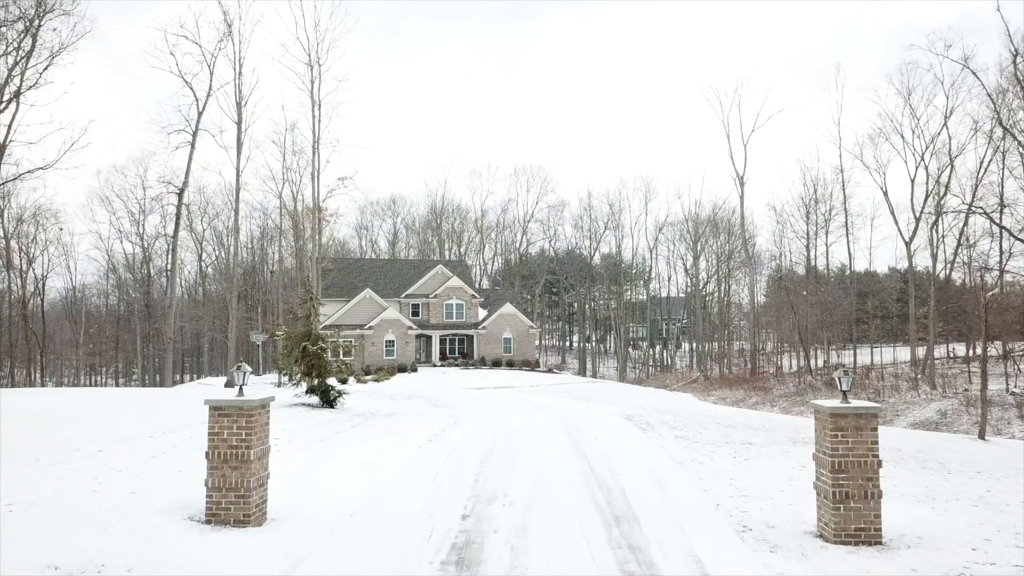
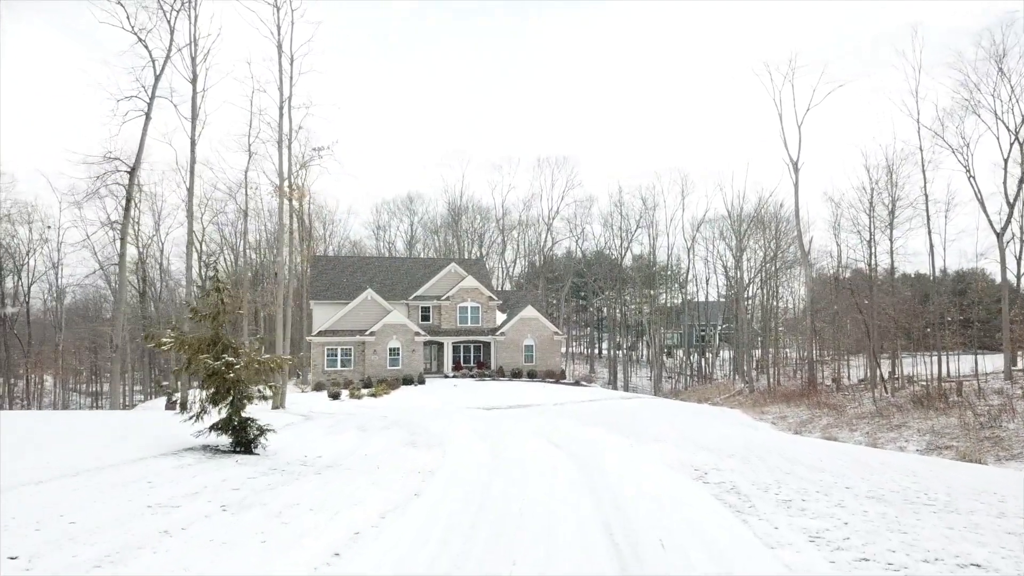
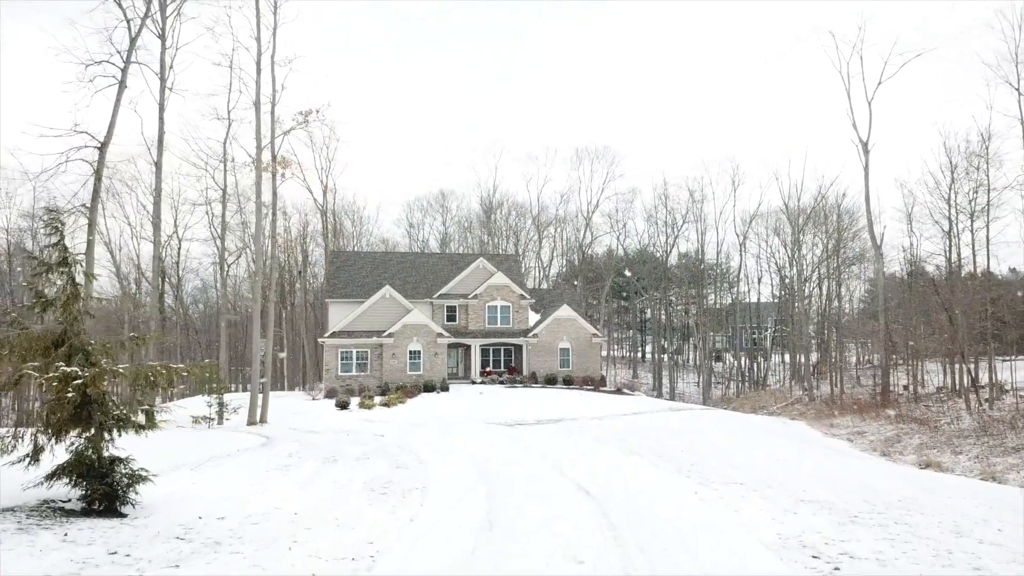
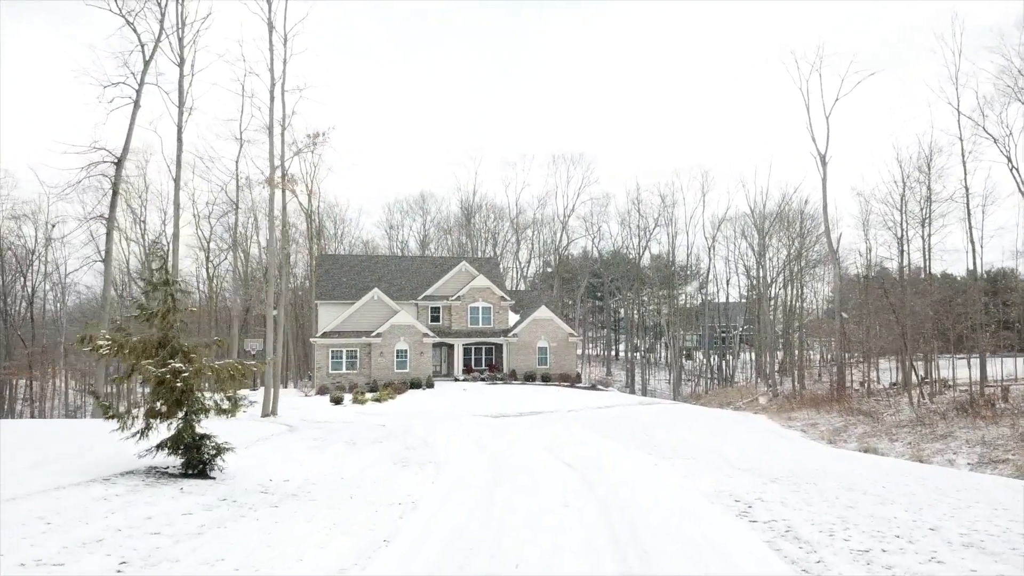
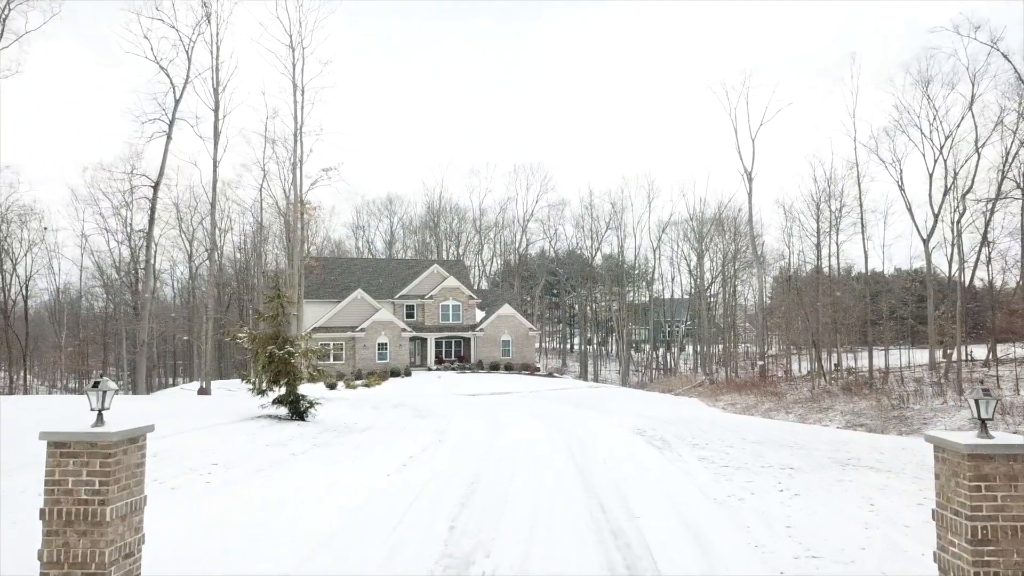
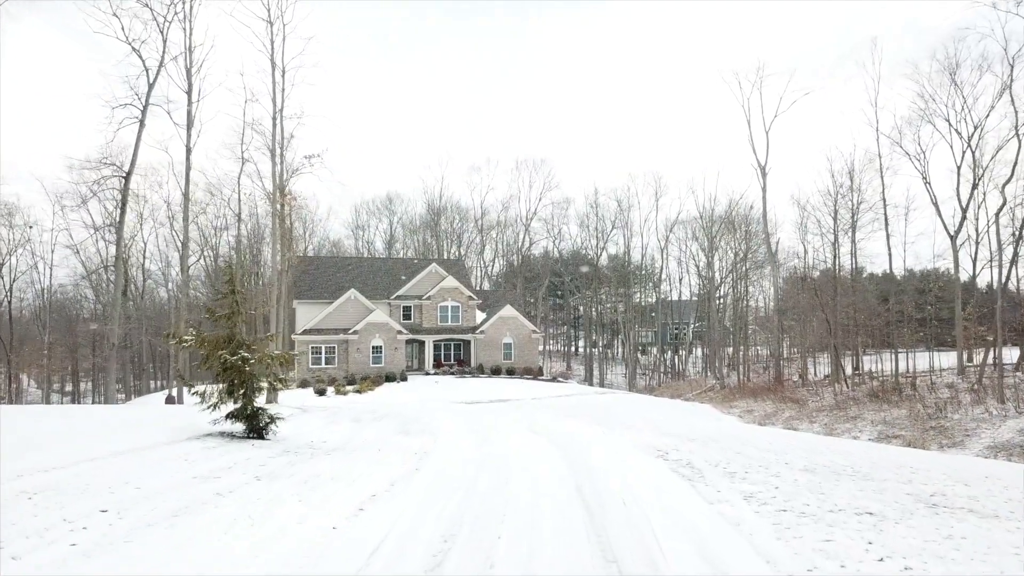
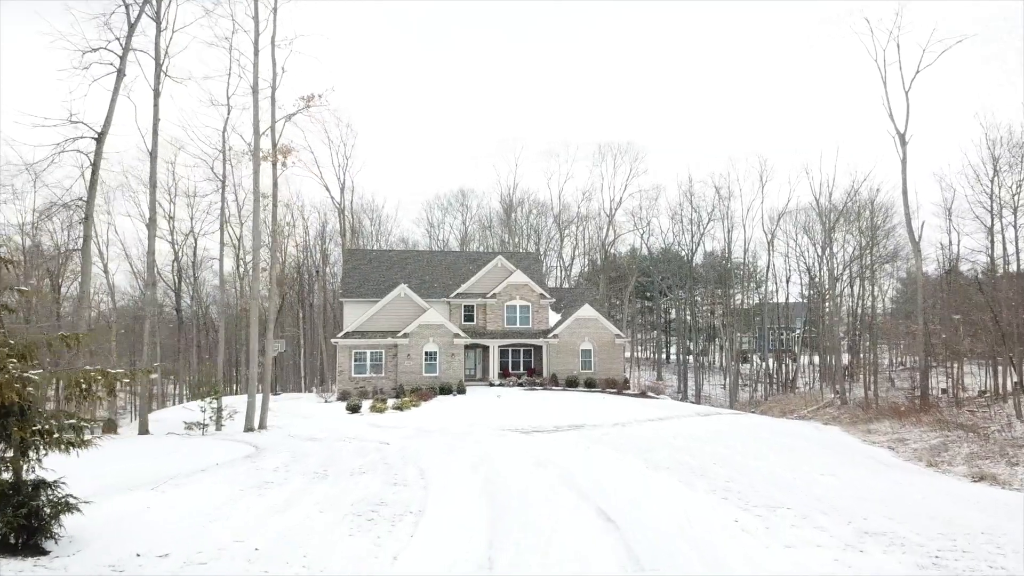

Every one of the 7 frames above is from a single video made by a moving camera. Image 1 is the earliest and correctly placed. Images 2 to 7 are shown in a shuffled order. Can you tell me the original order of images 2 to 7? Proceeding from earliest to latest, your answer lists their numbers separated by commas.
5, 6, 2, 4, 3, 7
